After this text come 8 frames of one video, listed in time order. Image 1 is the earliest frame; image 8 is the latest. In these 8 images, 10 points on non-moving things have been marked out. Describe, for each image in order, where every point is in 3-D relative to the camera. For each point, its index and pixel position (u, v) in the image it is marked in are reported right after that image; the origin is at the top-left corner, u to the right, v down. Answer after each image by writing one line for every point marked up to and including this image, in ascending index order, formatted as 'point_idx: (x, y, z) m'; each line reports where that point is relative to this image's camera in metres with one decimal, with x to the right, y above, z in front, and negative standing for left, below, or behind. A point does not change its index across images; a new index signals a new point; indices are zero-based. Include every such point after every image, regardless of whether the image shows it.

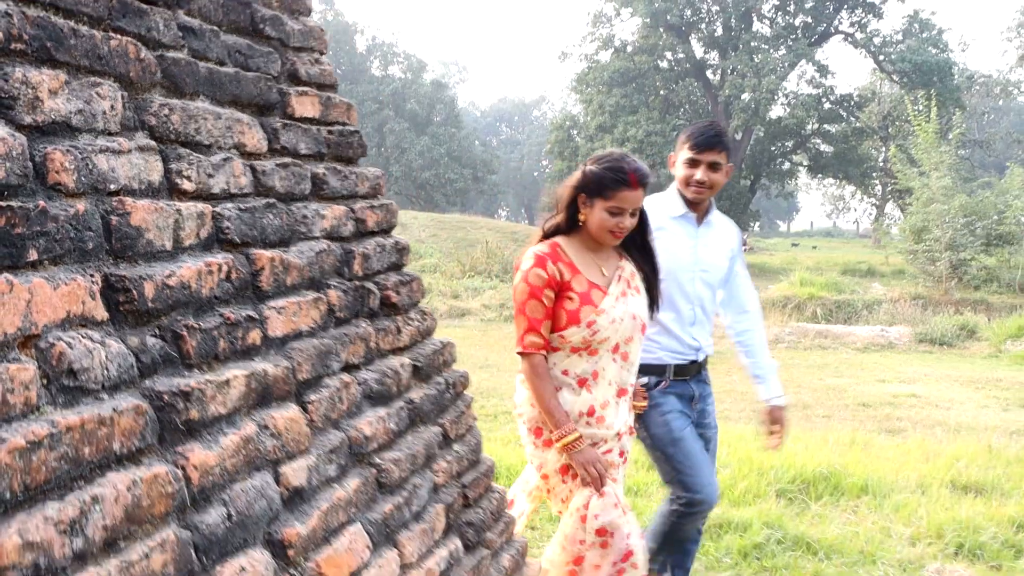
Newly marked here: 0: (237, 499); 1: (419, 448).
0: (-0.4, -0.3, +1.0) m
1: (-0.2, -0.3, +1.5) m
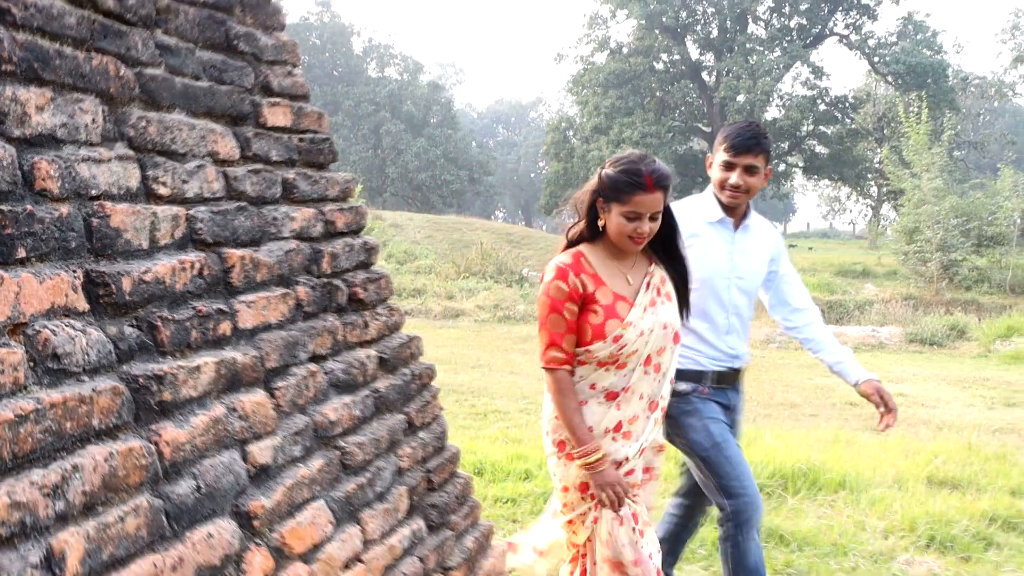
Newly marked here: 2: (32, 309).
0: (-0.4, -0.3, +1.1) m
1: (-0.3, -0.3, +1.6) m
2: (-0.6, 0.0, +1.0) m
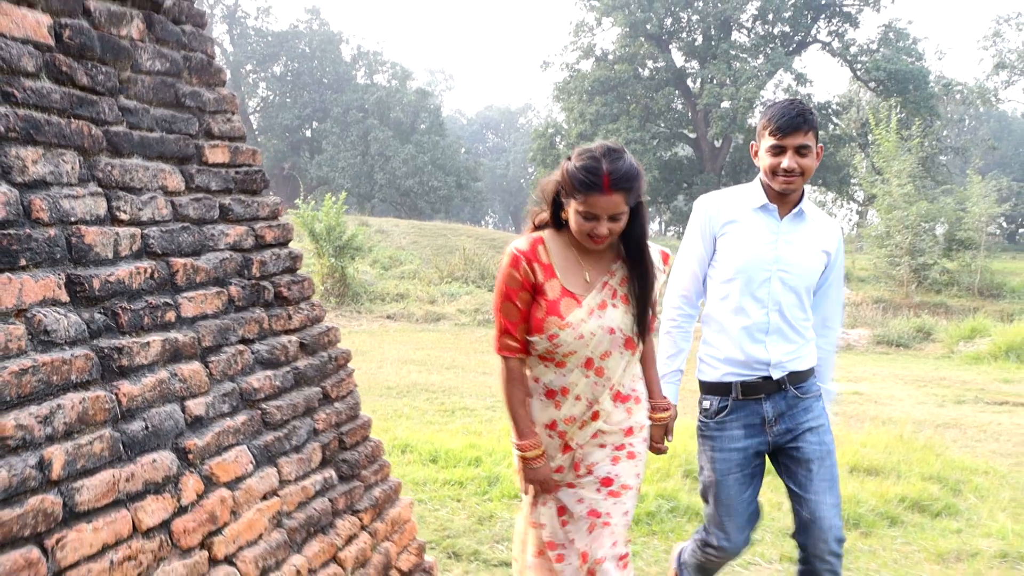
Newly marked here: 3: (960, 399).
0: (-0.7, -0.3, +1.6) m
1: (-0.6, -0.3, +2.1) m
2: (-0.9, 0.0, +1.4) m
3: (+6.0, -1.5, +10.5) m
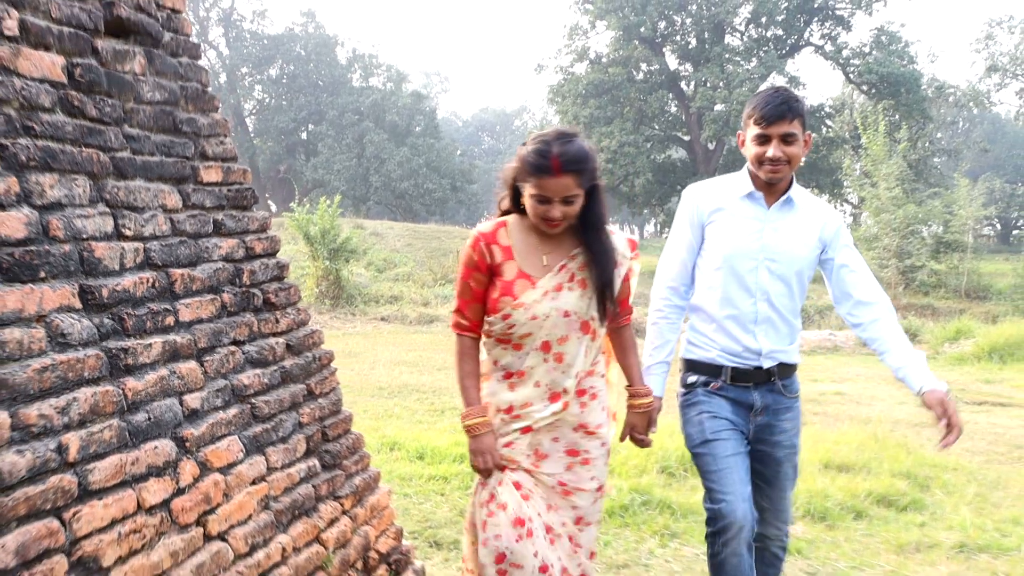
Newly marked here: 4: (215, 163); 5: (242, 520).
0: (-0.8, -0.3, +1.8) m
1: (-0.7, -0.3, +2.3) m
2: (-1.0, 0.0, +1.7) m
3: (+5.9, -1.5, +10.7) m
4: (-0.9, +0.4, +2.3) m
5: (-0.7, -0.6, +2.0) m
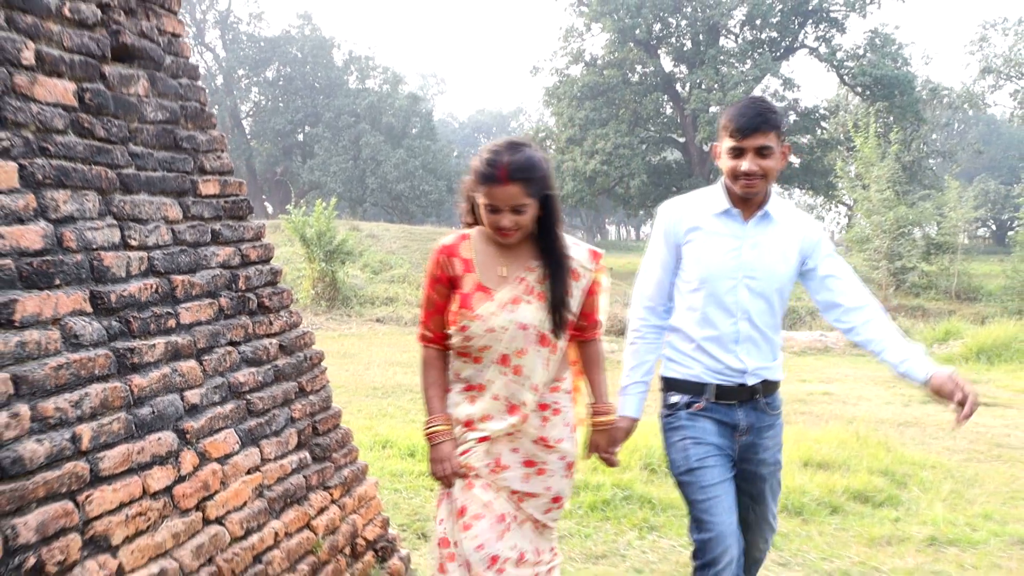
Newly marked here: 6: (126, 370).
0: (-0.9, -0.3, +2.0) m
1: (-0.7, -0.3, +2.5) m
2: (-1.0, -0.1, +1.8) m
3: (+5.8, -1.5, +10.9) m
4: (-0.9, +0.4, +2.5) m
5: (-0.8, -0.6, +2.2) m
6: (-1.0, -0.2, +1.9) m
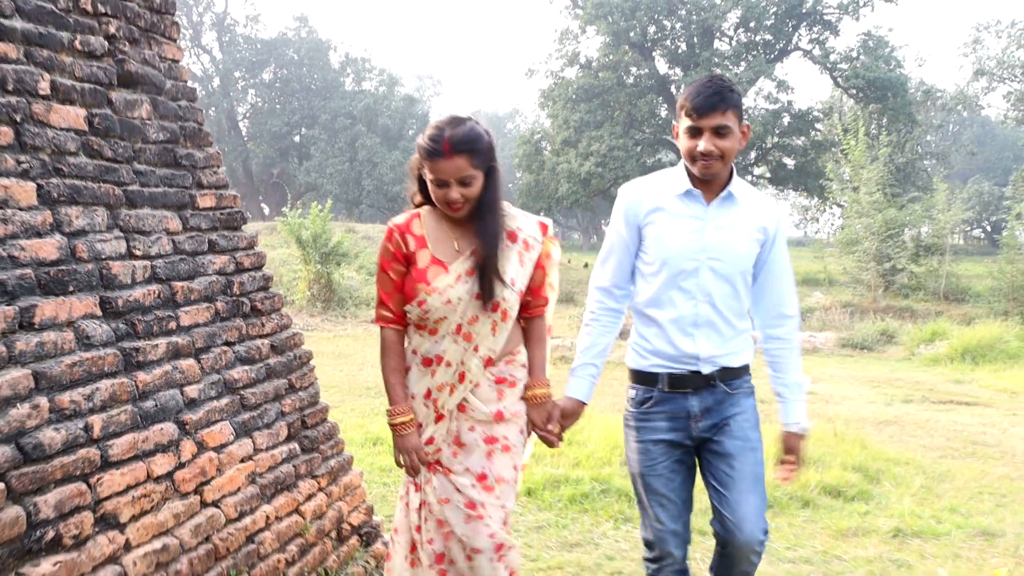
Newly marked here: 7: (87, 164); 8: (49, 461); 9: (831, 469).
0: (-1.0, -0.3, +2.2) m
1: (-0.8, -0.3, +2.7) m
2: (-1.1, -0.1, +2.1) m
3: (+5.7, -1.6, +11.2) m
4: (-1.0, +0.3, +2.7) m
5: (-0.9, -0.6, +2.4) m
6: (-1.1, -0.2, +2.2) m
7: (-1.2, +0.3, +2.2) m
8: (-1.1, -0.4, +1.9) m
9: (+2.7, -1.5, +6.6) m
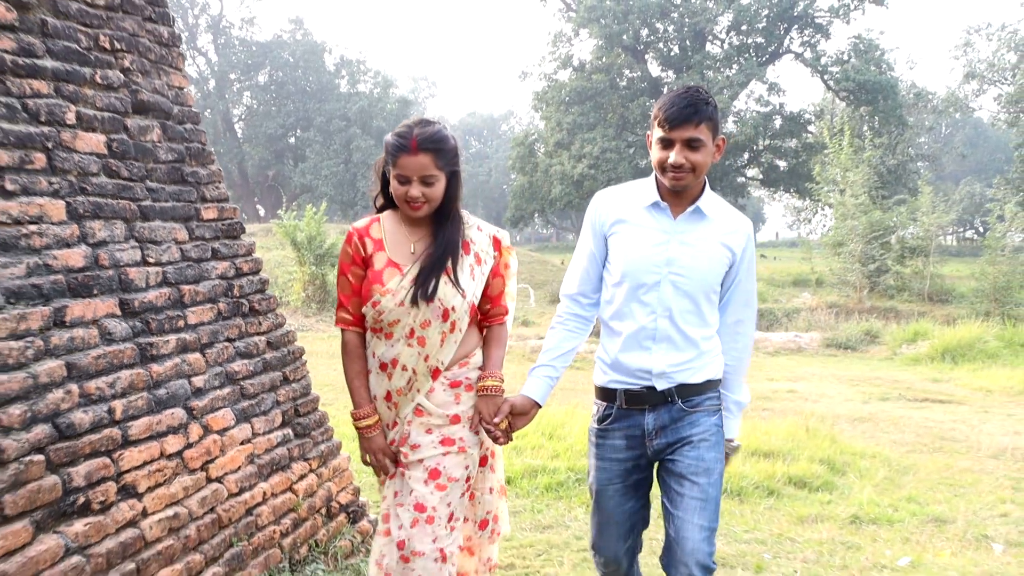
0: (-1.1, -0.3, +2.6) m
1: (-0.9, -0.4, +3.0) m
2: (-1.3, -0.1, +2.4) m
3: (+5.5, -1.6, +11.6) m
4: (-1.2, +0.3, +3.0) m
5: (-1.0, -0.6, +2.8) m
6: (-1.2, -0.2, +2.5) m
7: (-1.3, +0.3, +2.6) m
8: (-1.2, -0.4, +2.2) m
9: (+2.6, -1.5, +7.0) m
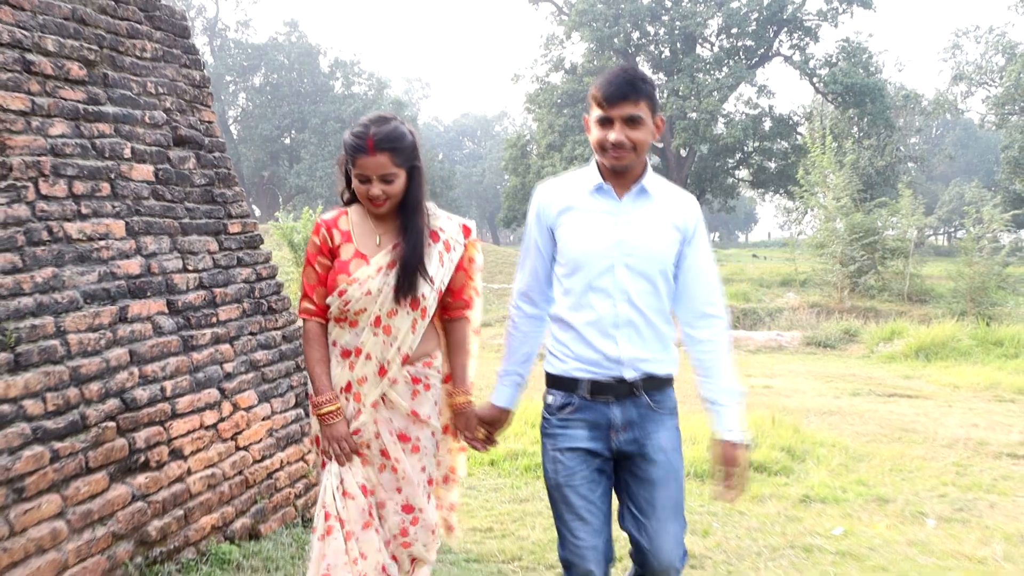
0: (-1.2, -0.3, +3.1) m
1: (-1.1, -0.4, +3.6) m
2: (-1.4, -0.1, +3.0) m
3: (+5.3, -1.6, +12.2) m
4: (-1.3, +0.3, +3.6) m
5: (-1.1, -0.7, +3.4) m
6: (-1.3, -0.2, +3.1) m
7: (-1.4, +0.3, +3.1) m
8: (-1.3, -0.4, +2.8) m
9: (+2.4, -1.5, +7.6) m
